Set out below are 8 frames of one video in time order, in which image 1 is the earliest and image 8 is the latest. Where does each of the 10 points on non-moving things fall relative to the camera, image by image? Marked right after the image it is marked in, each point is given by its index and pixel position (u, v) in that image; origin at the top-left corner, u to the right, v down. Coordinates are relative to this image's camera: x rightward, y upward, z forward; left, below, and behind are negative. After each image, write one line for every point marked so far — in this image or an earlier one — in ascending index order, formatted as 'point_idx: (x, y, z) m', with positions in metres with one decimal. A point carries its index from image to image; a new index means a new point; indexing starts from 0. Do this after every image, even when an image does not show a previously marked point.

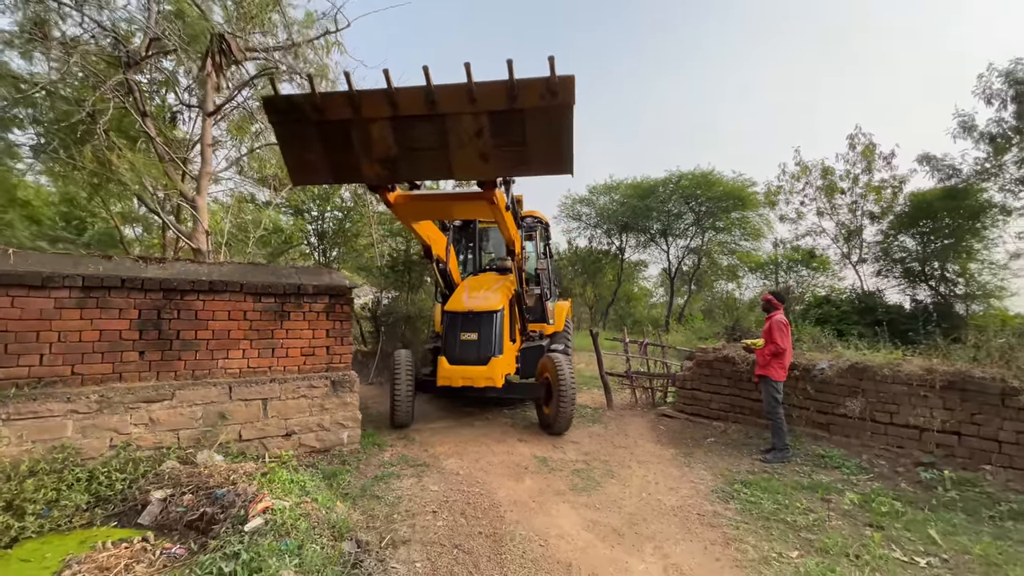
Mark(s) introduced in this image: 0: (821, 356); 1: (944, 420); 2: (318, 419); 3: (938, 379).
0: (+2.7, -0.6, +4.5) m
1: (+3.1, -0.9, +3.6) m
2: (-1.7, -1.1, +4.3) m
3: (+3.1, -0.6, +3.6) m
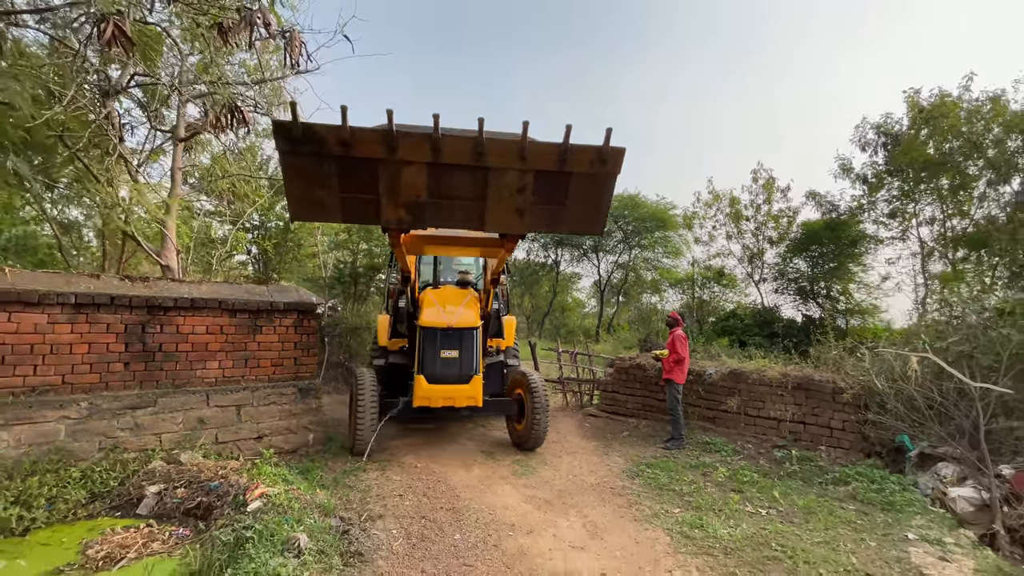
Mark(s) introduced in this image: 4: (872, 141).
0: (+2.2, -0.8, +5.6) m
1: (+2.7, -1.2, +4.7) m
2: (-2.1, -1.3, +4.8) m
3: (+2.6, -0.9, +4.7) m
4: (+8.7, +3.6, +12.1) m
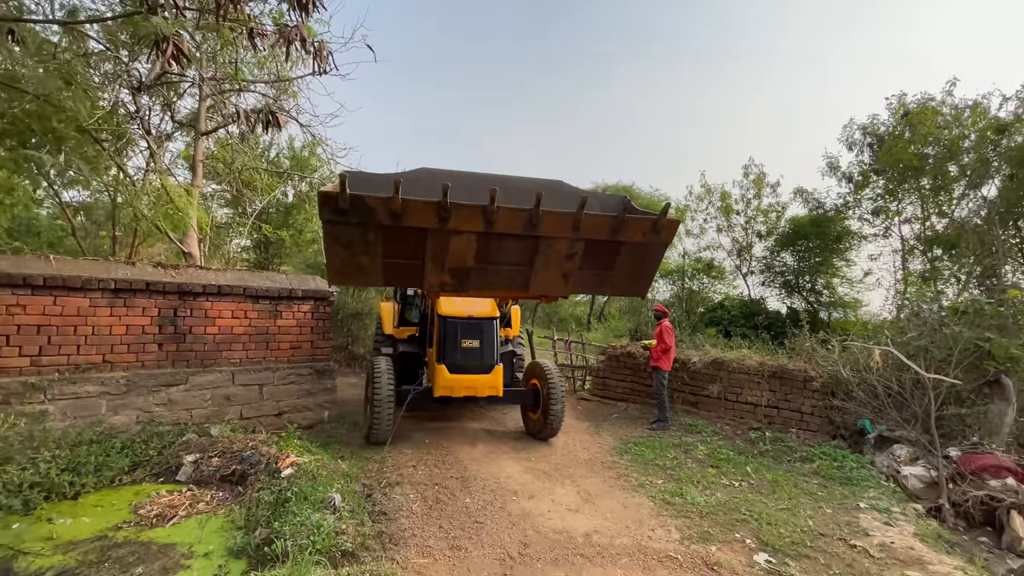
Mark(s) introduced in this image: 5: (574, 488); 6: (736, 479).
0: (+2.2, -0.8, +6.0) m
1: (+2.7, -1.1, +5.2) m
2: (-2.1, -1.2, +5.2) m
3: (+2.6, -0.8, +5.2) m
4: (+8.7, +3.7, +12.5) m
5: (+0.5, -1.5, +3.8) m
6: (+1.8, -1.5, +3.9) m
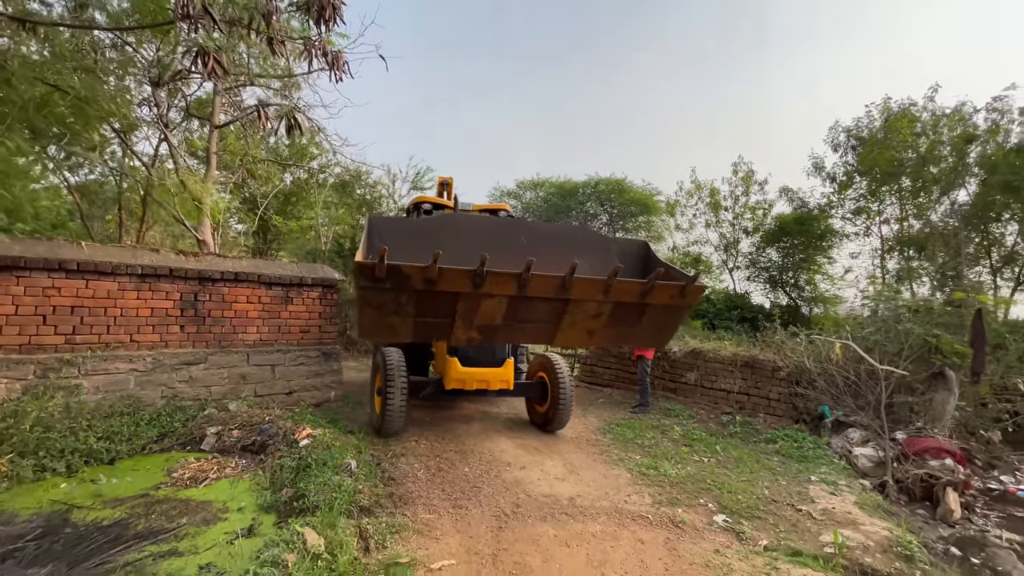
0: (+2.1, -0.7, +6.5) m
1: (+2.6, -1.1, +5.7) m
2: (-2.2, -1.0, +5.6) m
3: (+2.6, -0.8, +5.7) m
4: (+8.6, +3.8, +13.0) m
5: (+0.4, -1.5, +4.2) m
6: (+1.7, -1.5, +4.4) m
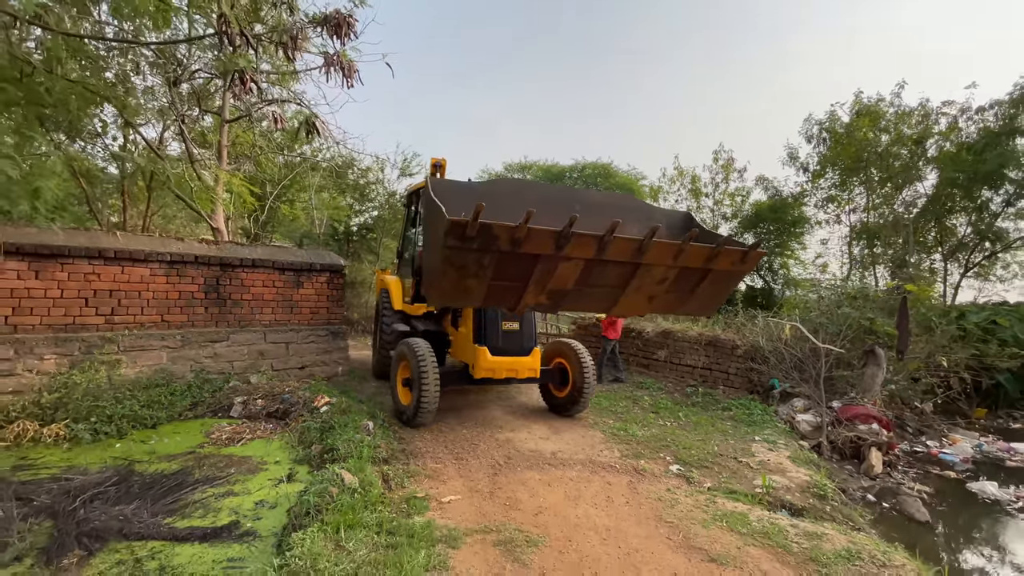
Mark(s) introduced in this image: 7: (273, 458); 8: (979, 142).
0: (+2.0, -0.5, +7.2) m
1: (+2.5, -0.9, +6.4) m
2: (-2.3, -0.9, +6.2) m
3: (+2.4, -0.6, +6.4) m
4: (+8.3, +4.2, +13.7) m
5: (+0.3, -1.3, +4.9) m
6: (+1.6, -1.4, +5.1) m
7: (-1.8, -1.3, +3.9) m
8: (+9.6, +3.0, +10.4) m
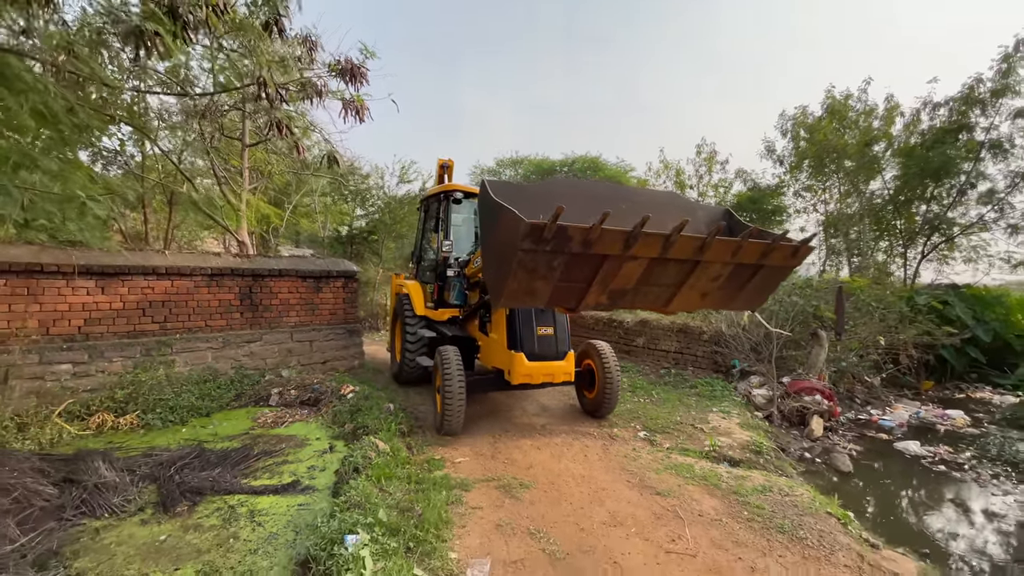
0: (+1.9, -0.4, +8.0) m
1: (+2.4, -0.8, +7.3) m
2: (-2.4, -0.9, +7.0) m
3: (+2.4, -0.6, +7.3) m
4: (+8.0, +4.6, +14.5) m
5: (+0.3, -1.3, +5.8) m
6: (+1.6, -1.3, +6.0) m
7: (-1.9, -1.4, +4.7) m
8: (+9.4, +3.3, +11.2) m
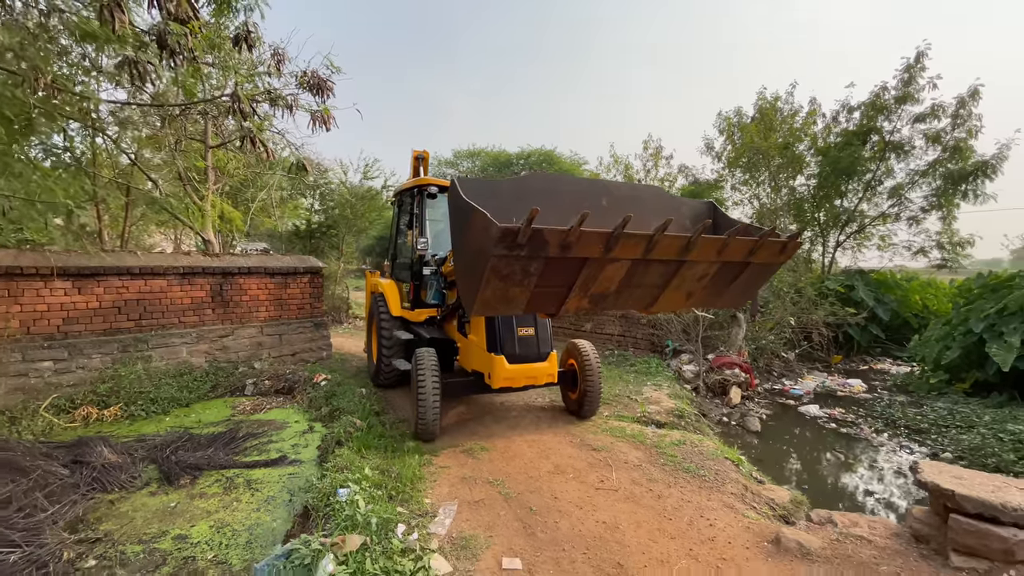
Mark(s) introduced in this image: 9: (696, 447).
0: (+1.2, -0.3, +8.8) m
1: (+1.8, -0.7, +8.1) m
2: (-3.0, -0.9, +7.5) m
3: (+1.7, -0.4, +8.1) m
4: (+6.6, +5.0, +15.7) m
5: (-0.2, -1.3, +6.5) m
6: (+1.0, -1.2, +6.8) m
7: (-2.3, -1.4, +5.2) m
8: (+8.3, +3.7, +12.6) m
9: (+1.6, -1.4, +4.3) m
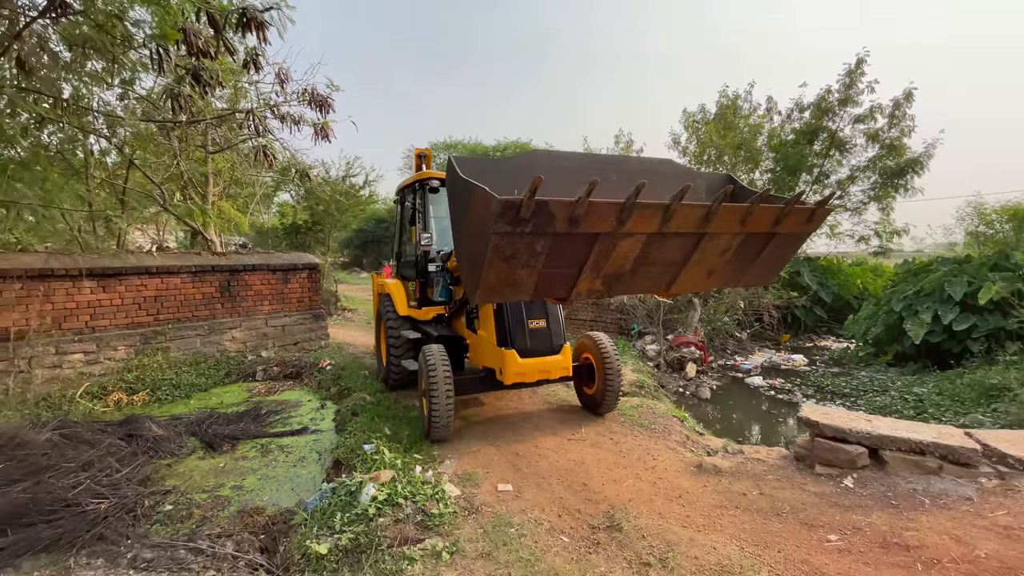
0: (+0.8, -0.1, +9.7) m
1: (+1.4, -0.5, +9.0) m
2: (-3.3, -0.8, +8.2) m
3: (+1.4, -0.2, +9.0) m
4: (+5.9, +5.4, +16.7) m
5: (-0.5, -1.1, +7.3) m
6: (+0.8, -1.1, +7.7) m
7: (-2.5, -1.3, +6.0) m
8: (+7.7, +4.1, +13.7) m
9: (+1.5, -1.3, +5.3) m
